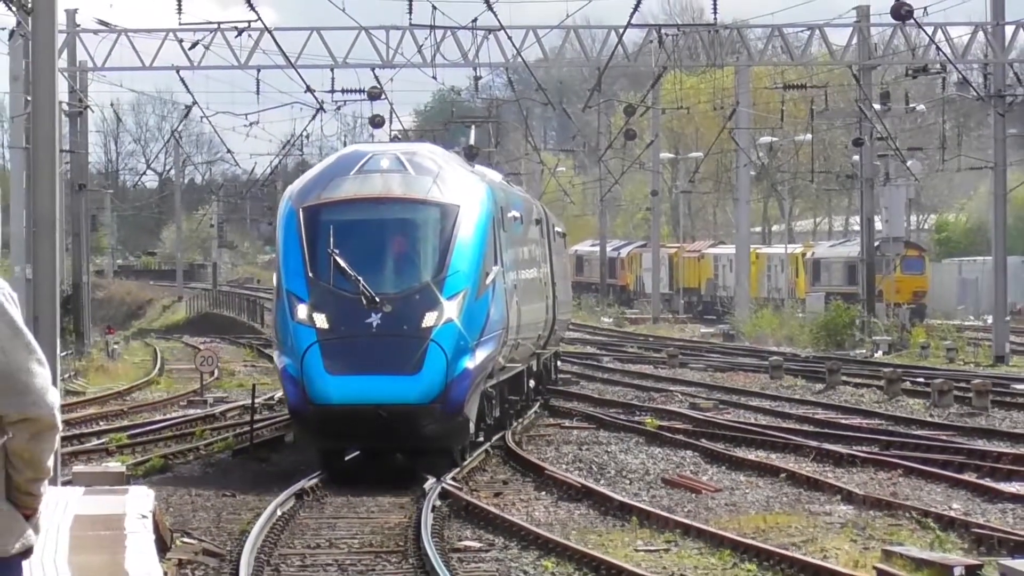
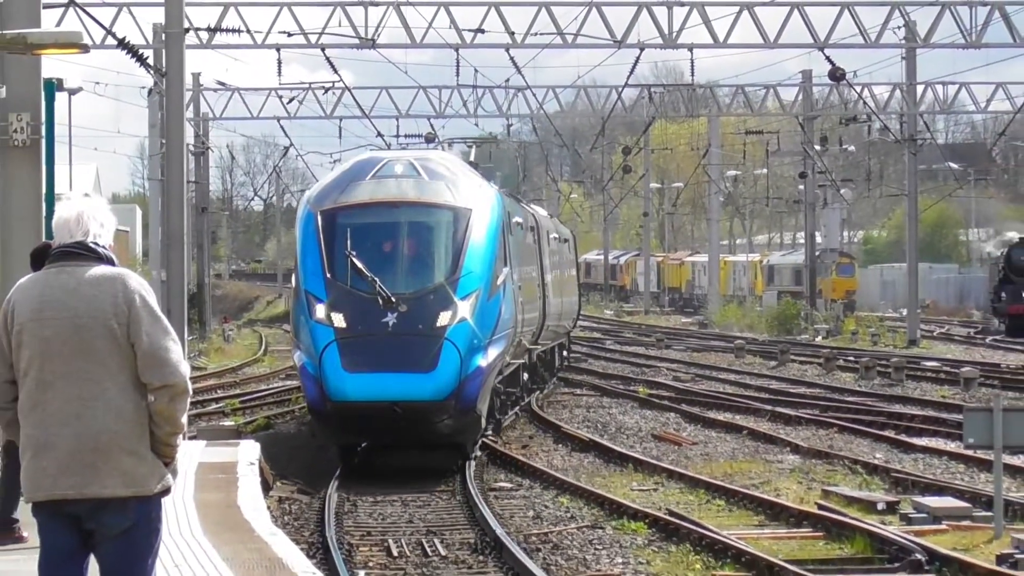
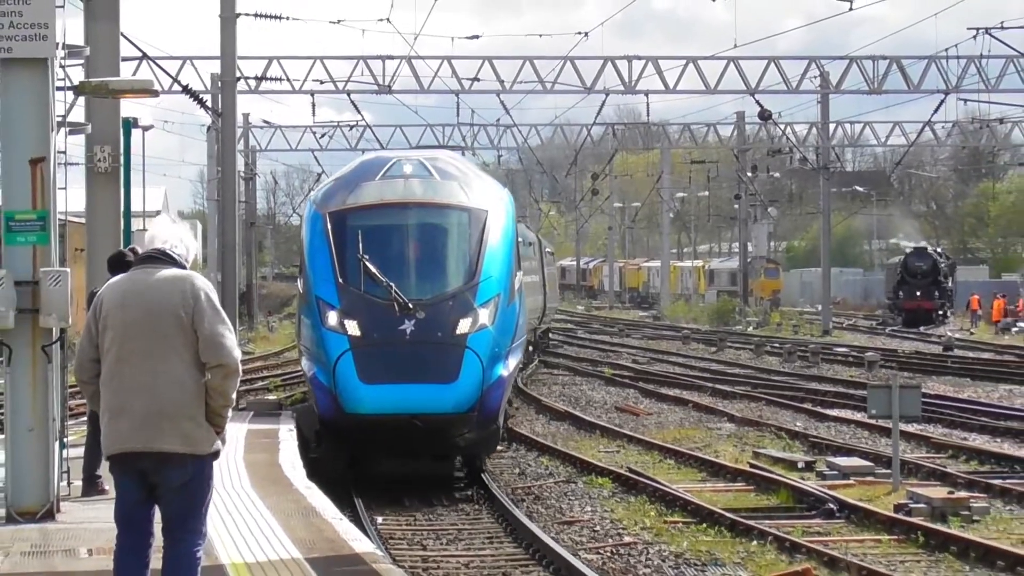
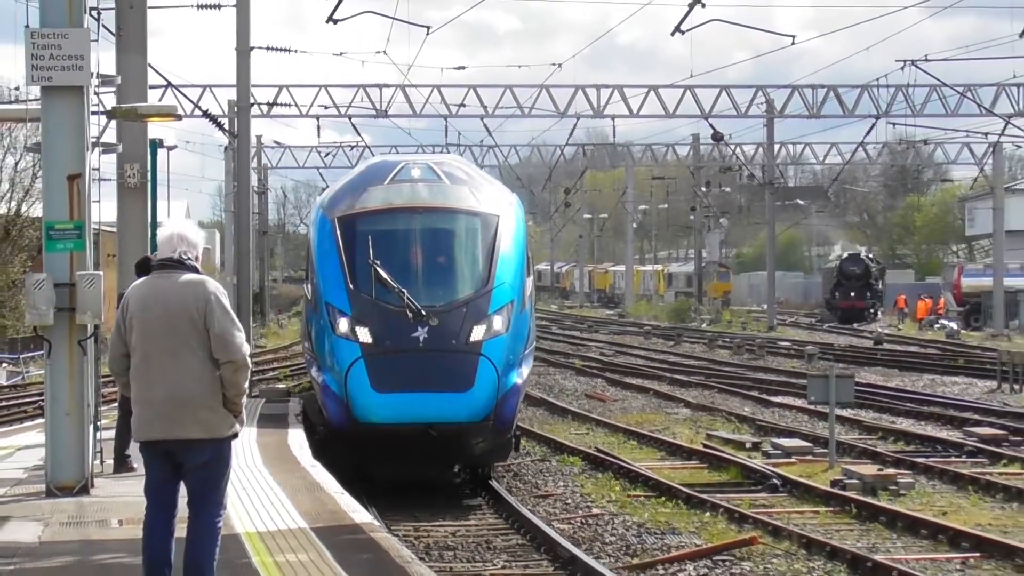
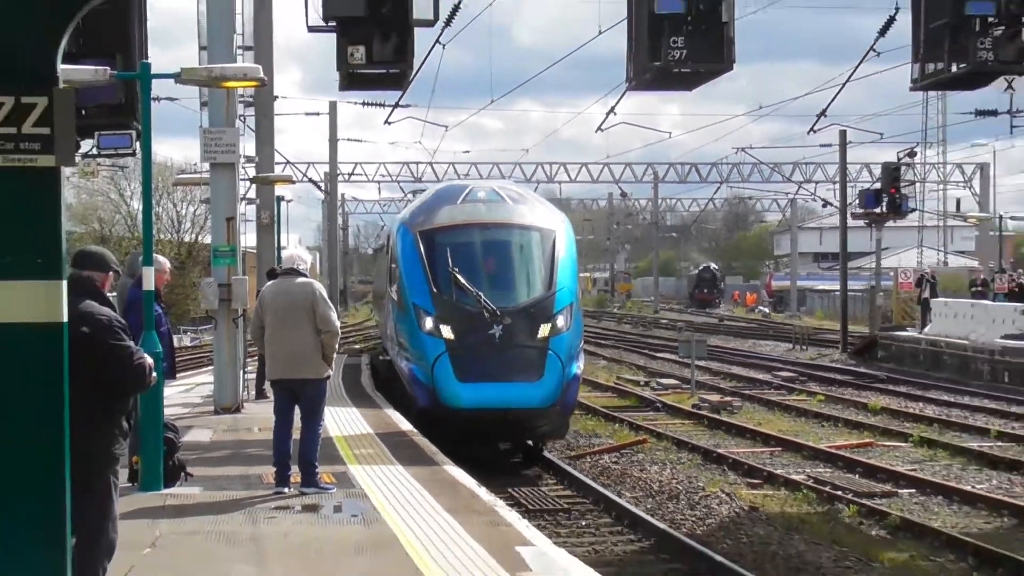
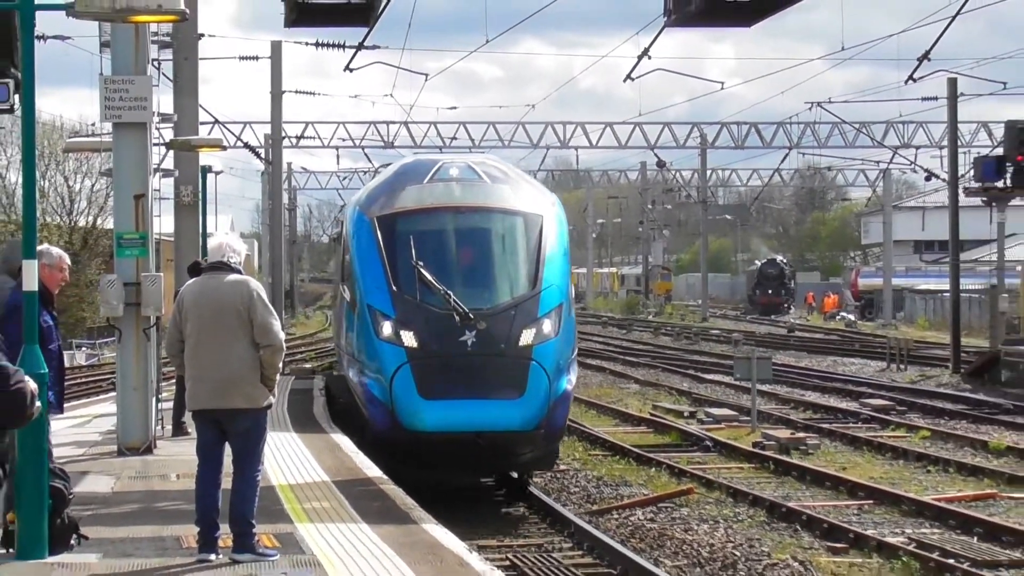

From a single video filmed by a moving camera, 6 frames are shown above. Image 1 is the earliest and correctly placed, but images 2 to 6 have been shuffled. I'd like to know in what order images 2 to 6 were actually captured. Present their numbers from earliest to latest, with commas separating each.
2, 3, 4, 6, 5
